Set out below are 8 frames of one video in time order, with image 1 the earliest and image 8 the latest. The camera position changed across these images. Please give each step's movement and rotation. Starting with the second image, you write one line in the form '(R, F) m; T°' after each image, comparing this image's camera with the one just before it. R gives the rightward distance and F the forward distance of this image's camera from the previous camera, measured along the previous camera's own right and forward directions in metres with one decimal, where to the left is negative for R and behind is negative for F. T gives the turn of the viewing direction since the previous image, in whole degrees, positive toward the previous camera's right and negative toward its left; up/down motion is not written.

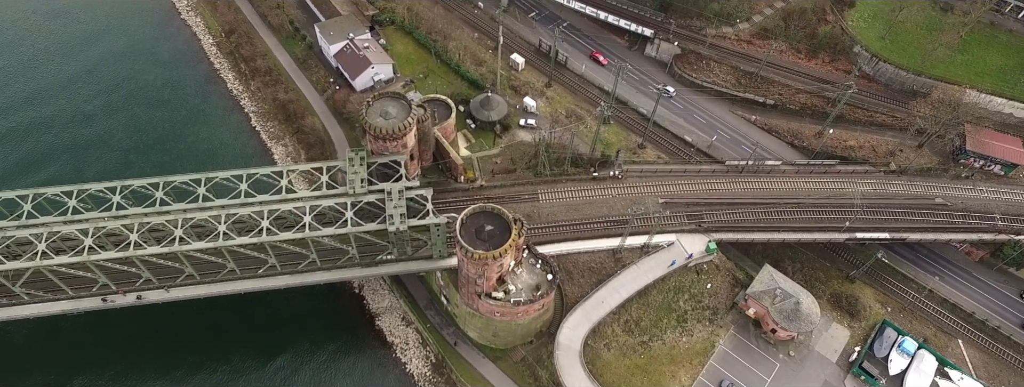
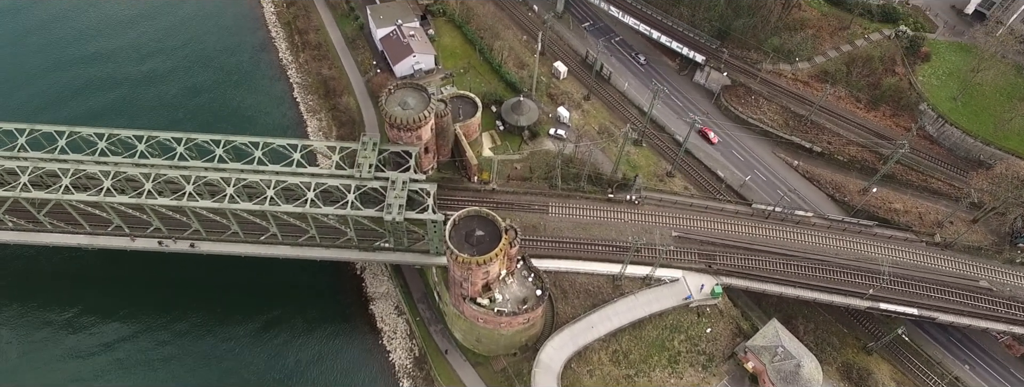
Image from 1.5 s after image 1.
(+5.0, +1.1) m; -6°
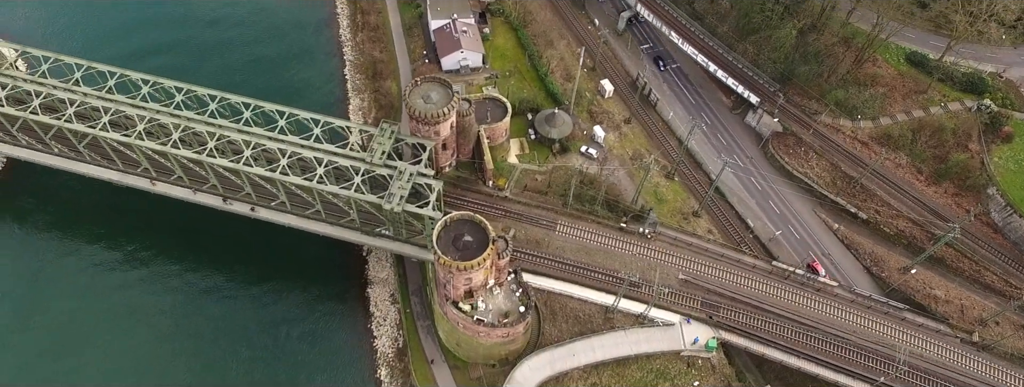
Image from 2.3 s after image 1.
(+5.5, +1.2) m; -7°
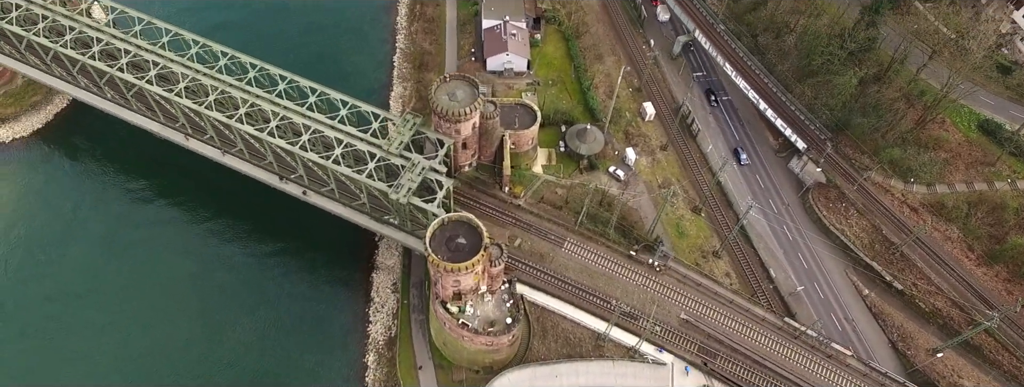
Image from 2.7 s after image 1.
(+4.5, +0.9) m; -6°
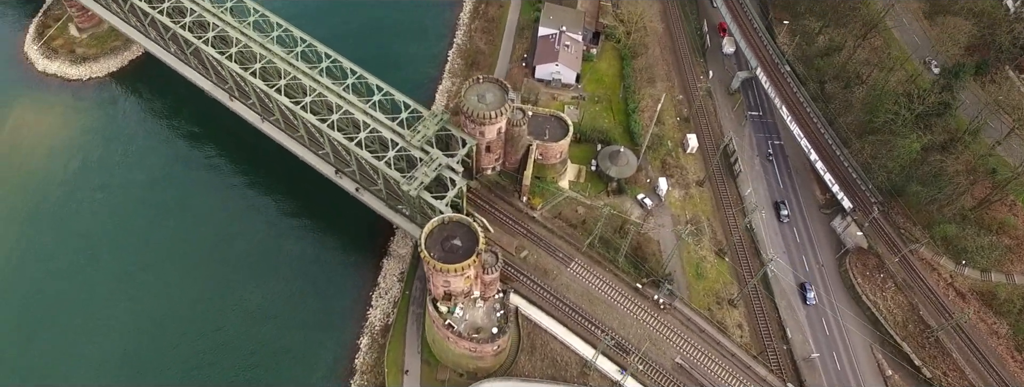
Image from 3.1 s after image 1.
(+4.7, +0.9) m; -6°
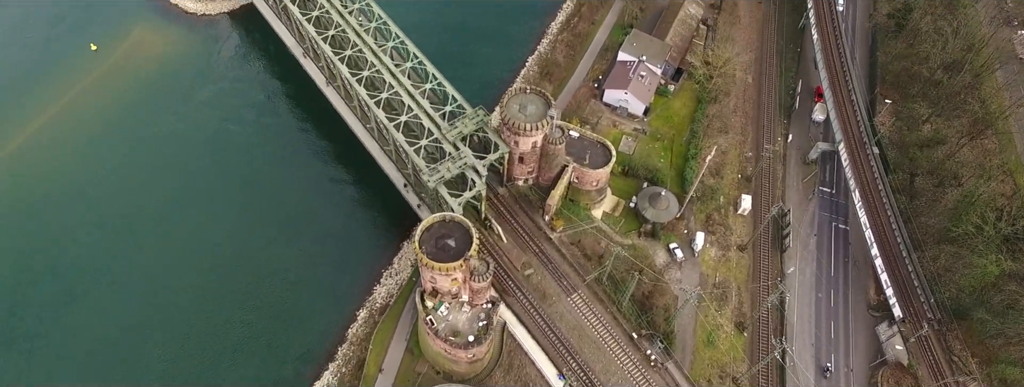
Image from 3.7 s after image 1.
(+6.7, +1.2) m; -9°
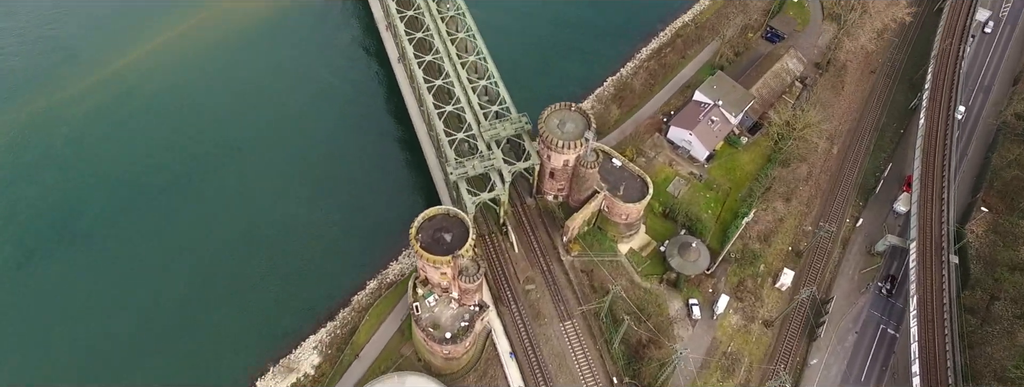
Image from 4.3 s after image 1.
(+6.9, +1.1) m; -9°
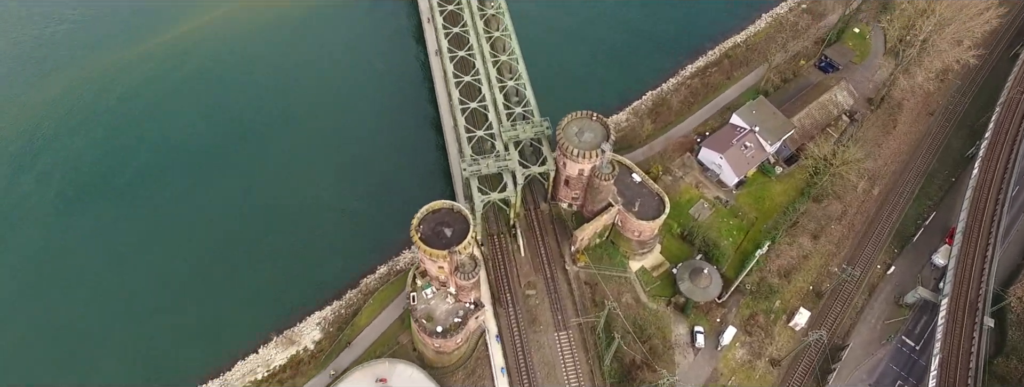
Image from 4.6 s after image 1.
(+3.7, +0.3) m; -5°
